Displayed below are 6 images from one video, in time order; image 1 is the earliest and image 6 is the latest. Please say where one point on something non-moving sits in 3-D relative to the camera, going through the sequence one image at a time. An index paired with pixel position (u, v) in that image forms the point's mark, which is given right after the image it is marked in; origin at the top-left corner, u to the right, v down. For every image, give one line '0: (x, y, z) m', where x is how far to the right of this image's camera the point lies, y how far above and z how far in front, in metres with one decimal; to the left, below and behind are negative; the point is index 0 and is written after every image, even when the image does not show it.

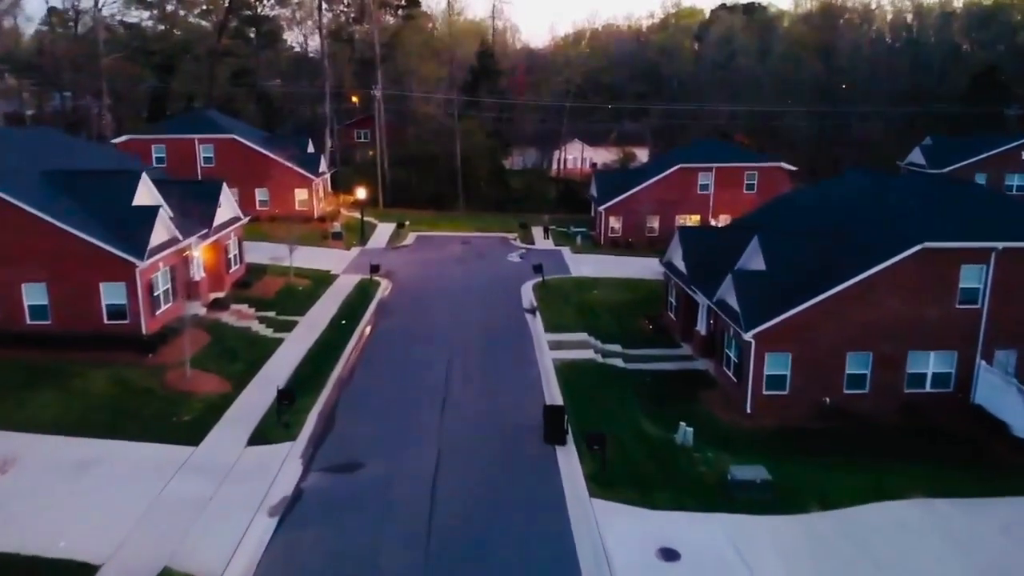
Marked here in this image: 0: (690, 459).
0: (+4.1, -3.9, +16.4) m
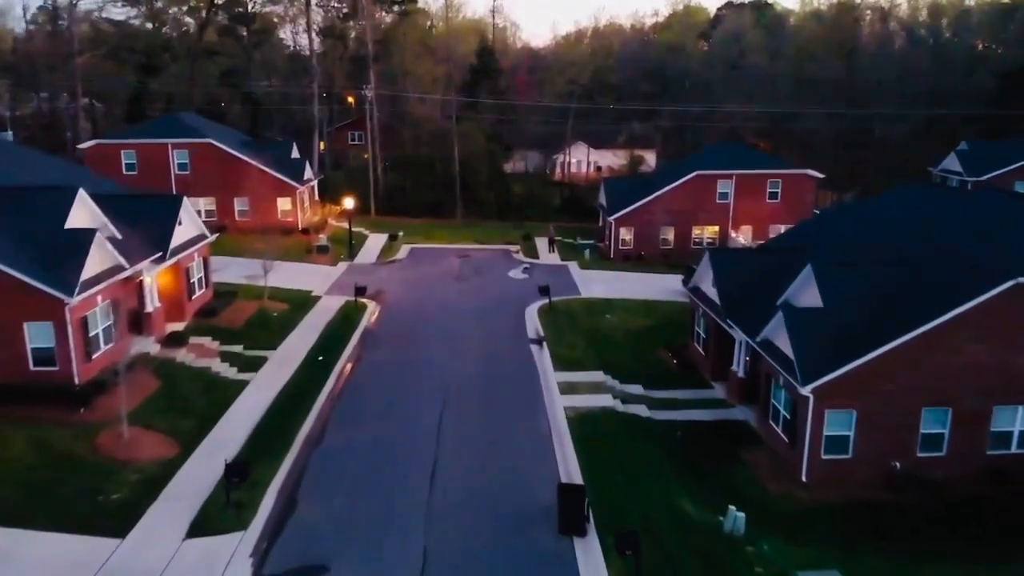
0: (+4.2, -4.8, +13.0) m
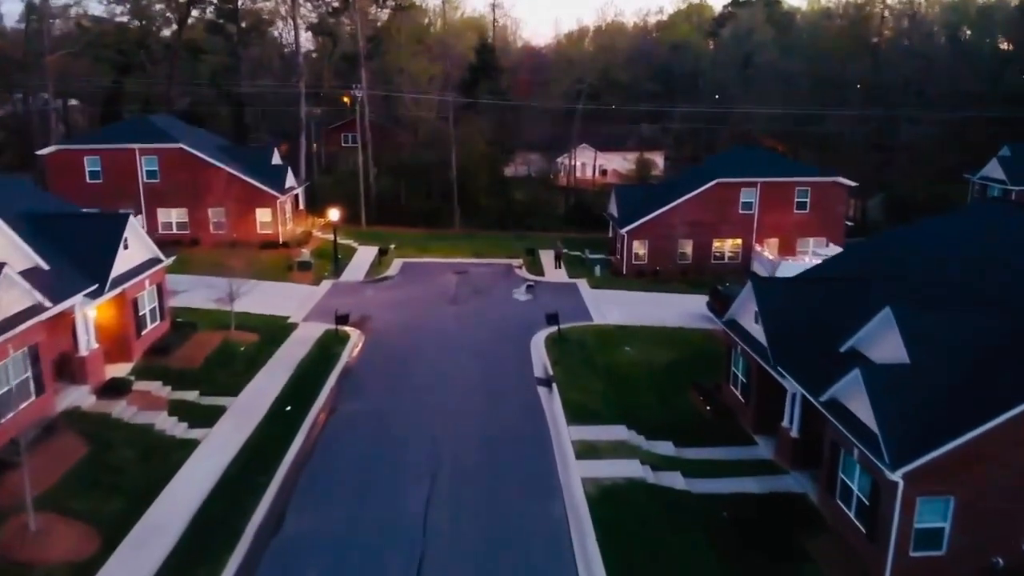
0: (+4.3, -5.8, +9.5) m
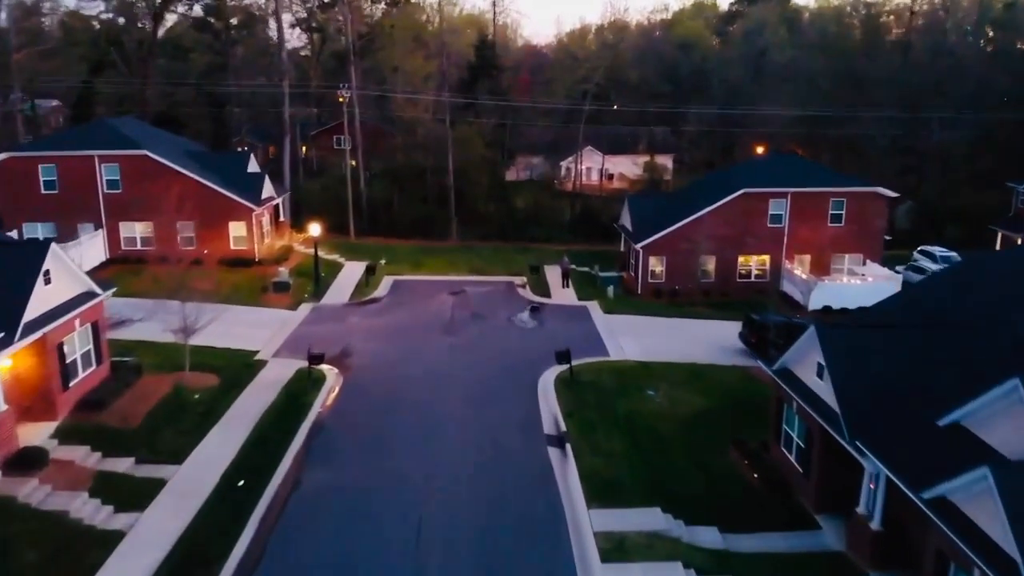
0: (+4.4, -6.7, +6.1) m
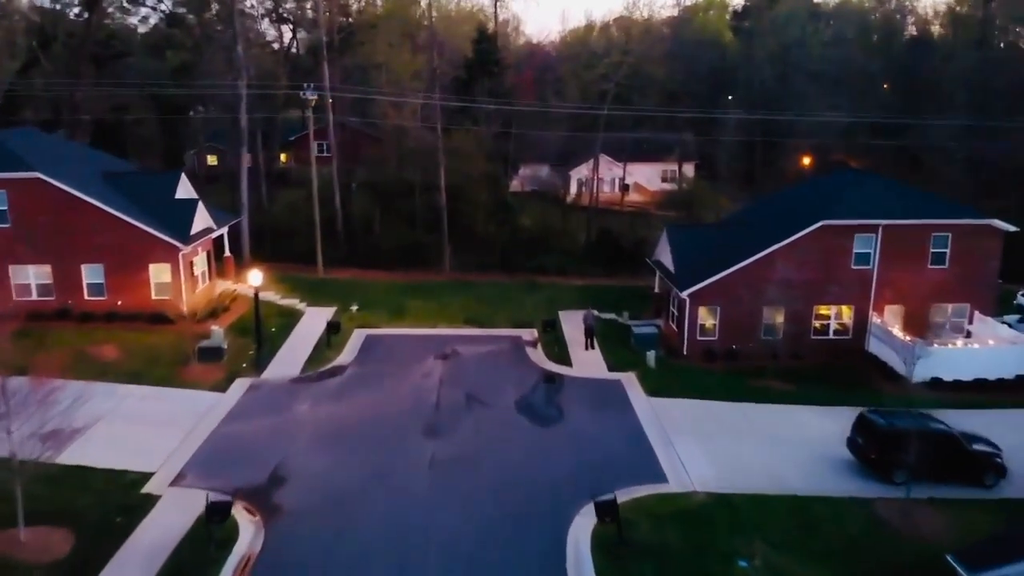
0: (+4.7, -8.7, -1.0) m
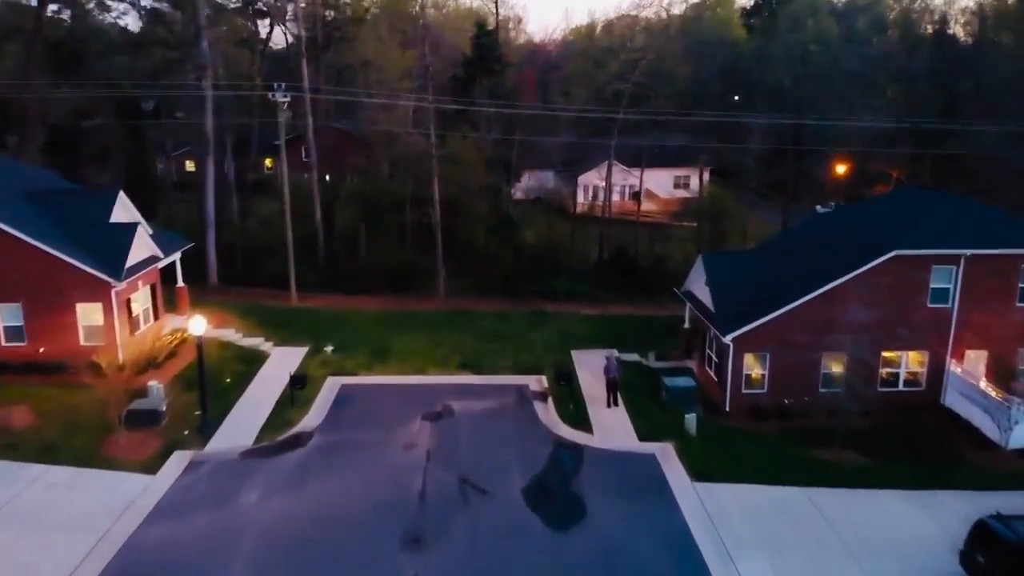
0: (+4.8, -9.9, -5.1) m
